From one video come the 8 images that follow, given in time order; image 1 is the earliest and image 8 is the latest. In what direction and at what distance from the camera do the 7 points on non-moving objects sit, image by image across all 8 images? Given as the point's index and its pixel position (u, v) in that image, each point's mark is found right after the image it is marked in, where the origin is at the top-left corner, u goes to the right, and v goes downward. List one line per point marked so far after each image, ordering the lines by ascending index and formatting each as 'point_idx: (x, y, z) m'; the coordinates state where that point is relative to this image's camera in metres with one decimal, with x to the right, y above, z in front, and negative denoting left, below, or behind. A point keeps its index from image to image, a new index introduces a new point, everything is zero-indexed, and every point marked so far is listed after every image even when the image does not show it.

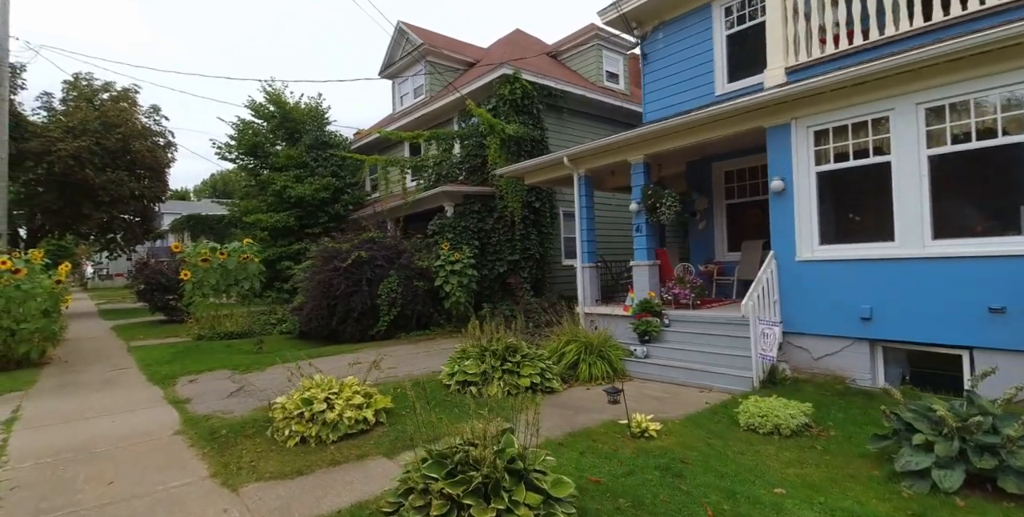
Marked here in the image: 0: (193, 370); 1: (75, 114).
0: (-4.7, -1.6, +7.9) m
1: (-15.4, +5.1, +19.0) m
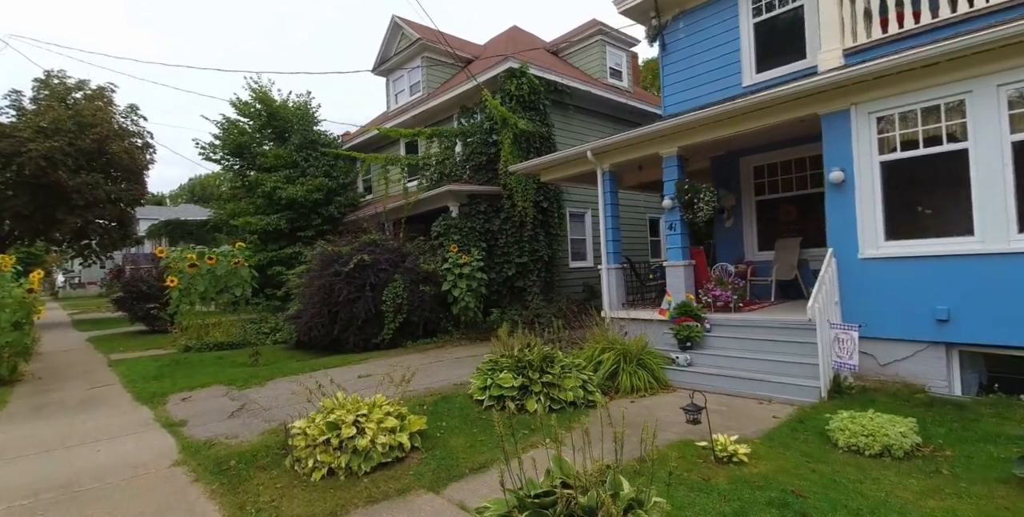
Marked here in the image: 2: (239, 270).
0: (-4.3, -1.7, +7.2) m
1: (-15.5, +4.8, +18.0) m
2: (-5.5, -0.2, +10.8) m
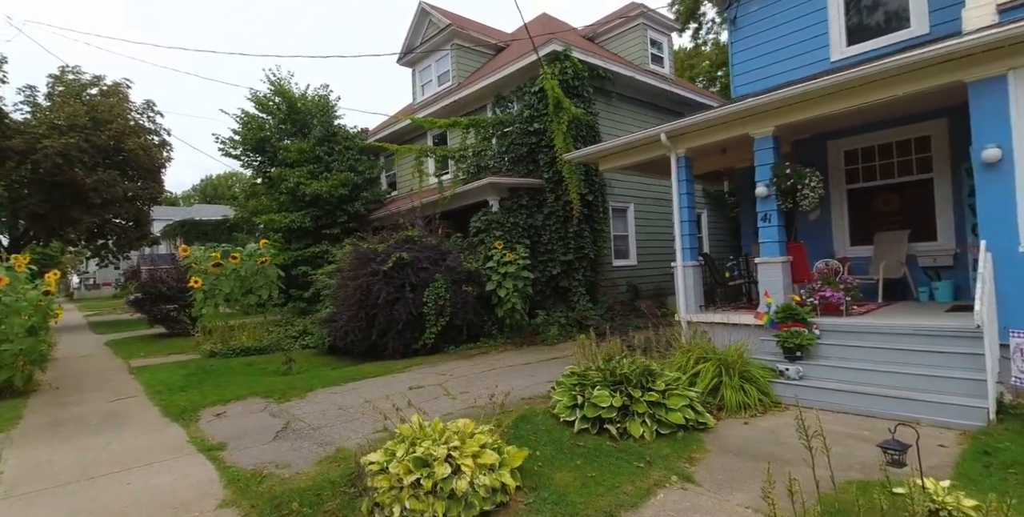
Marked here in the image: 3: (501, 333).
0: (-3.5, -1.7, +6.4) m
1: (-14.5, +4.8, +17.4) m
2: (-4.6, -0.2, +10.1) m
3: (-0.2, -1.3, +9.5) m
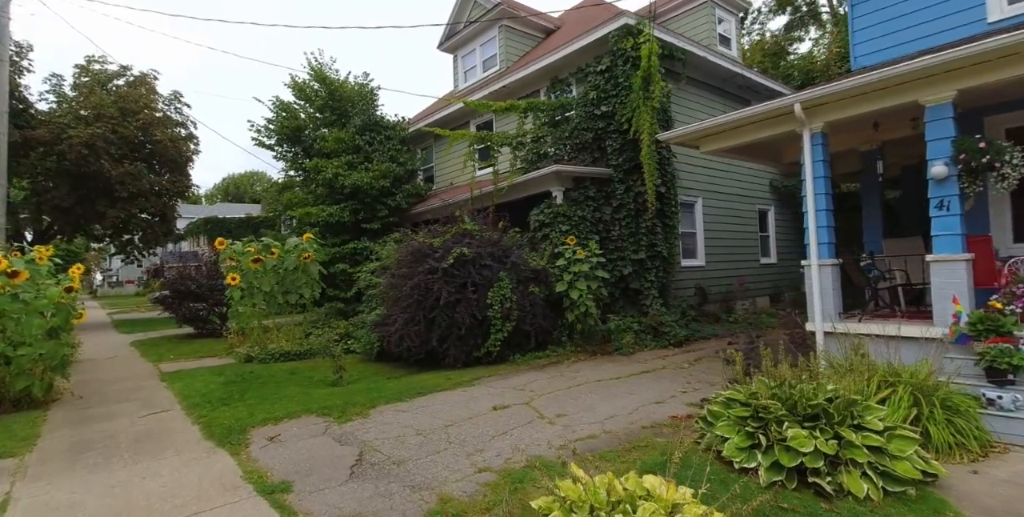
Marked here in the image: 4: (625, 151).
0: (-2.5, -1.6, +5.4) m
1: (-13.1, +5.0, +16.7) m
2: (-3.5, -0.1, +9.1) m
3: (+0.9, -1.3, +8.4) m
4: (+1.9, +1.9, +9.5) m
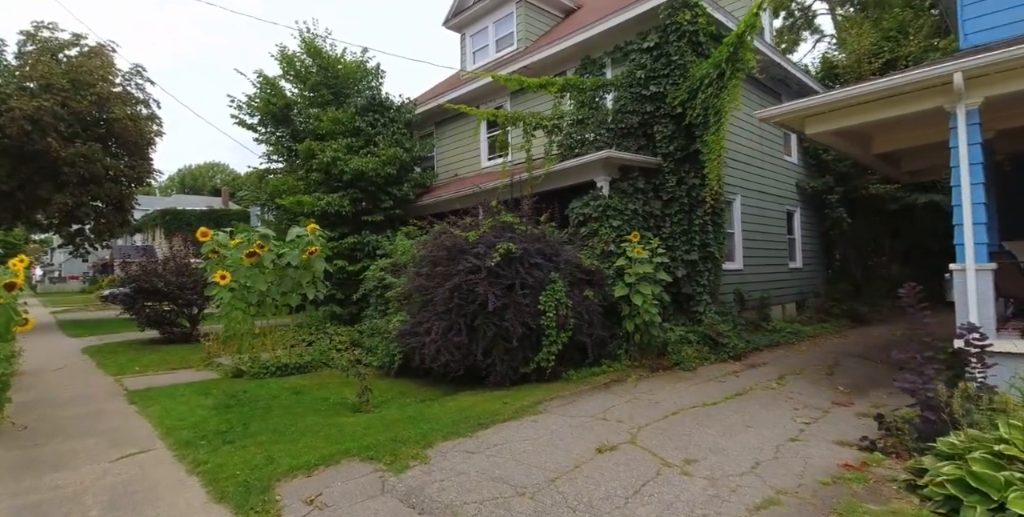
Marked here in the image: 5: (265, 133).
0: (-1.7, -1.5, +4.0) m
1: (-12.9, +5.2, +14.6) m
2: (-2.9, 0.0, +7.7) m
3: (+1.5, -1.3, +7.3) m
4: (+2.6, +1.9, +8.4) m
5: (-6.0, +3.0, +13.2) m
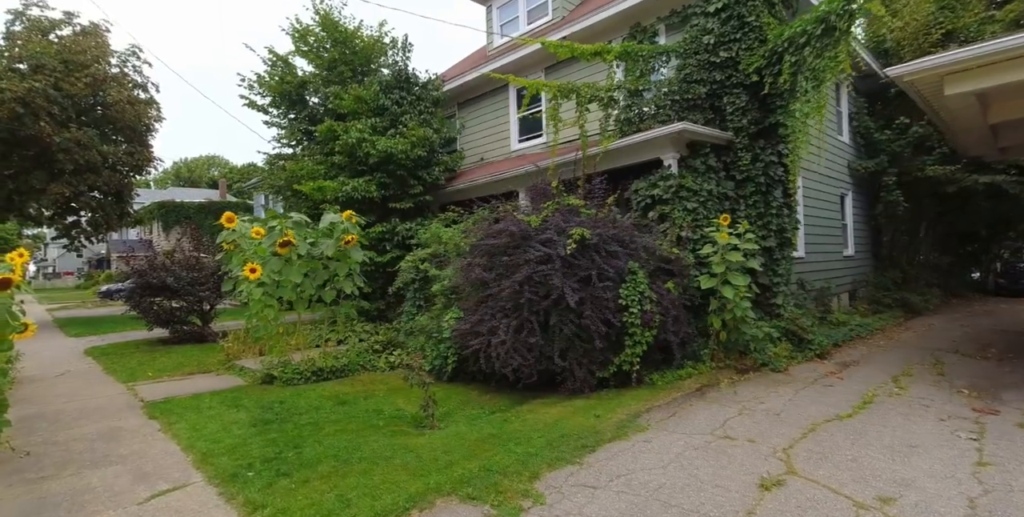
0: (-0.8, -1.5, +3.2) m
1: (-12.2, +5.3, +13.5) m
2: (-2.1, +0.1, +6.8) m
3: (+2.4, -1.1, +6.4) m
4: (+3.3, +2.1, +7.4) m
5: (-5.3, +3.2, +12.2) m
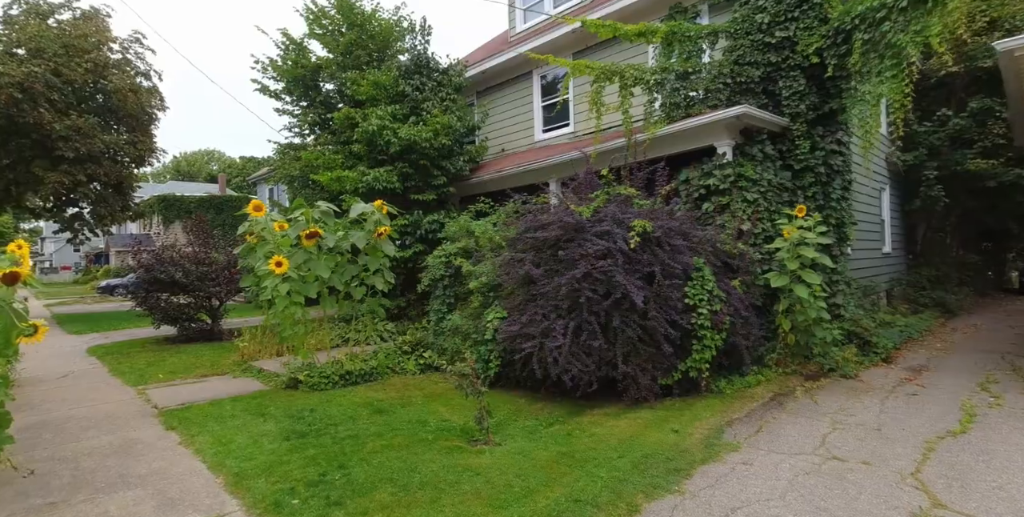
0: (-0.3, -1.4, +2.6) m
1: (-11.7, +5.5, +12.9) m
2: (-1.5, +0.2, +6.2) m
3: (+2.9, -1.1, +5.9) m
4: (+3.9, +2.1, +6.9) m
5: (-4.8, +3.3, +11.6) m
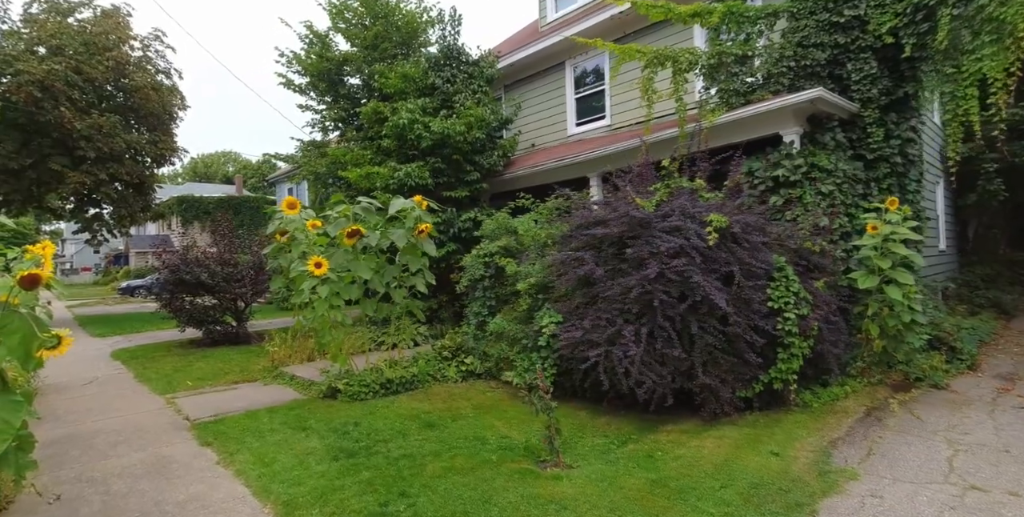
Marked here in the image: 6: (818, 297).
0: (+0.2, -1.4, +2.2) m
1: (-11.0, +5.5, +12.7) m
2: (-1.0, +0.2, +5.8) m
3: (+3.4, -1.1, +5.3) m
4: (+4.4, +2.1, +6.3) m
5: (-4.1, +3.3, +11.2) m
6: (+2.7, -0.3, +4.8) m
